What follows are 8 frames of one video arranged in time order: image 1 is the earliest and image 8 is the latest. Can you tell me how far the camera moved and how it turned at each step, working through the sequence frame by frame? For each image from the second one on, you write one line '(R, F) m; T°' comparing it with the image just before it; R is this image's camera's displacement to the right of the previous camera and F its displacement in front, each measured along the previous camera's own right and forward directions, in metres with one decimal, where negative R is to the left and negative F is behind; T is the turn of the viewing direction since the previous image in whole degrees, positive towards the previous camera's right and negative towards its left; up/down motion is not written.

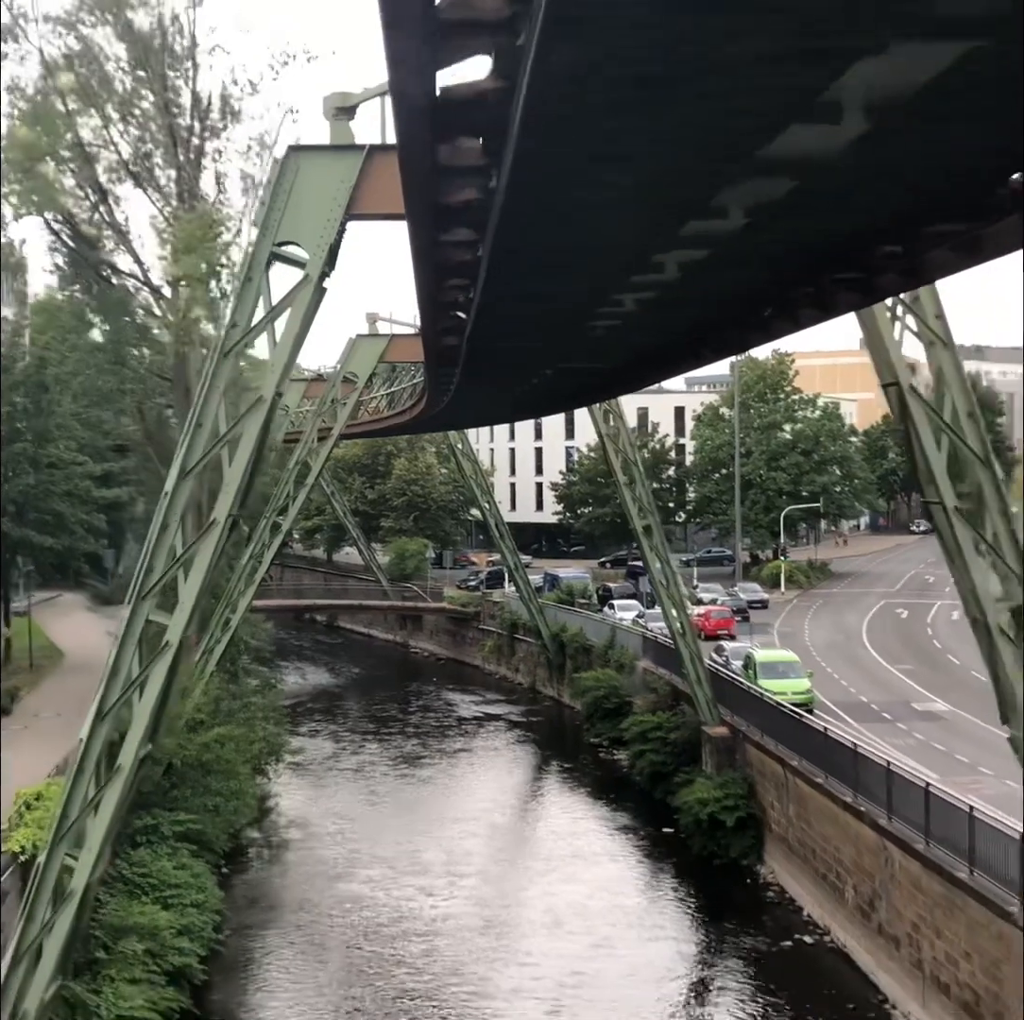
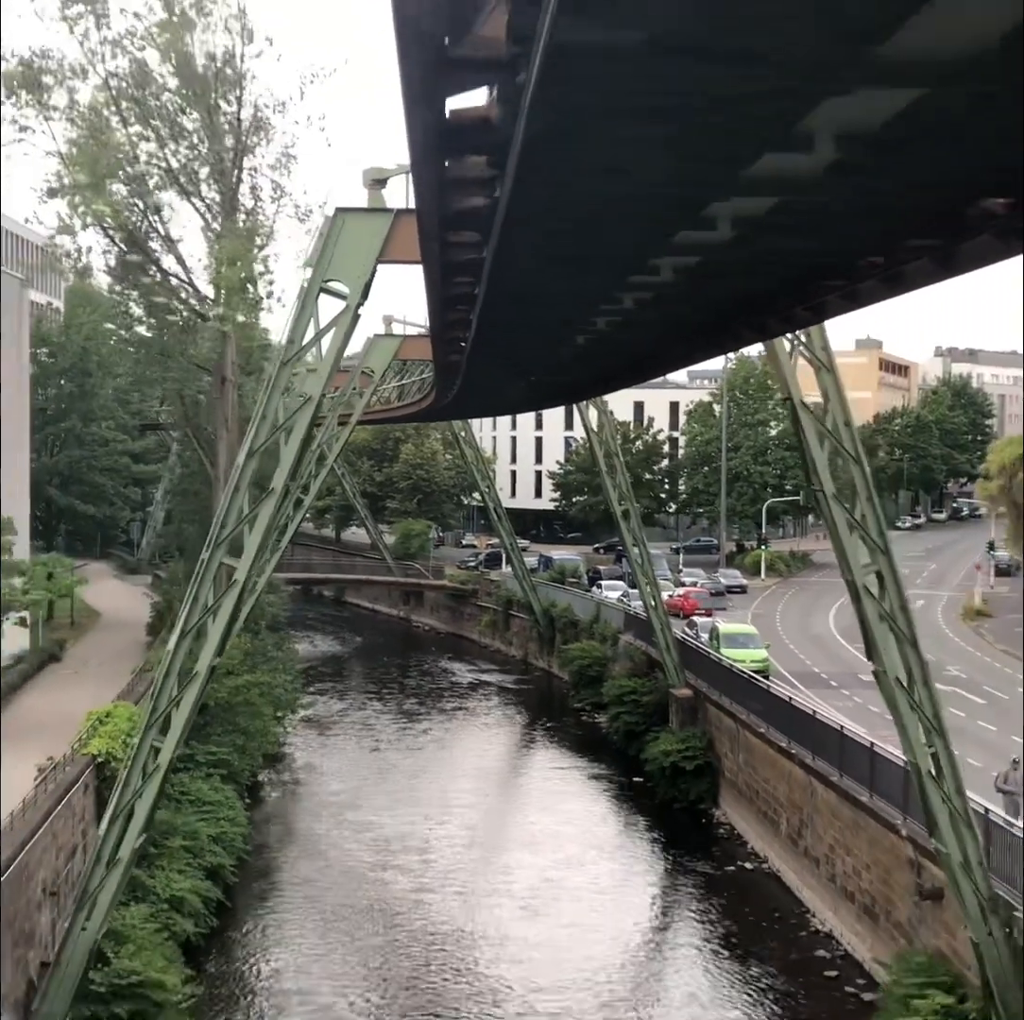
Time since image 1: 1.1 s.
(+0.1, -2.0) m; 0°
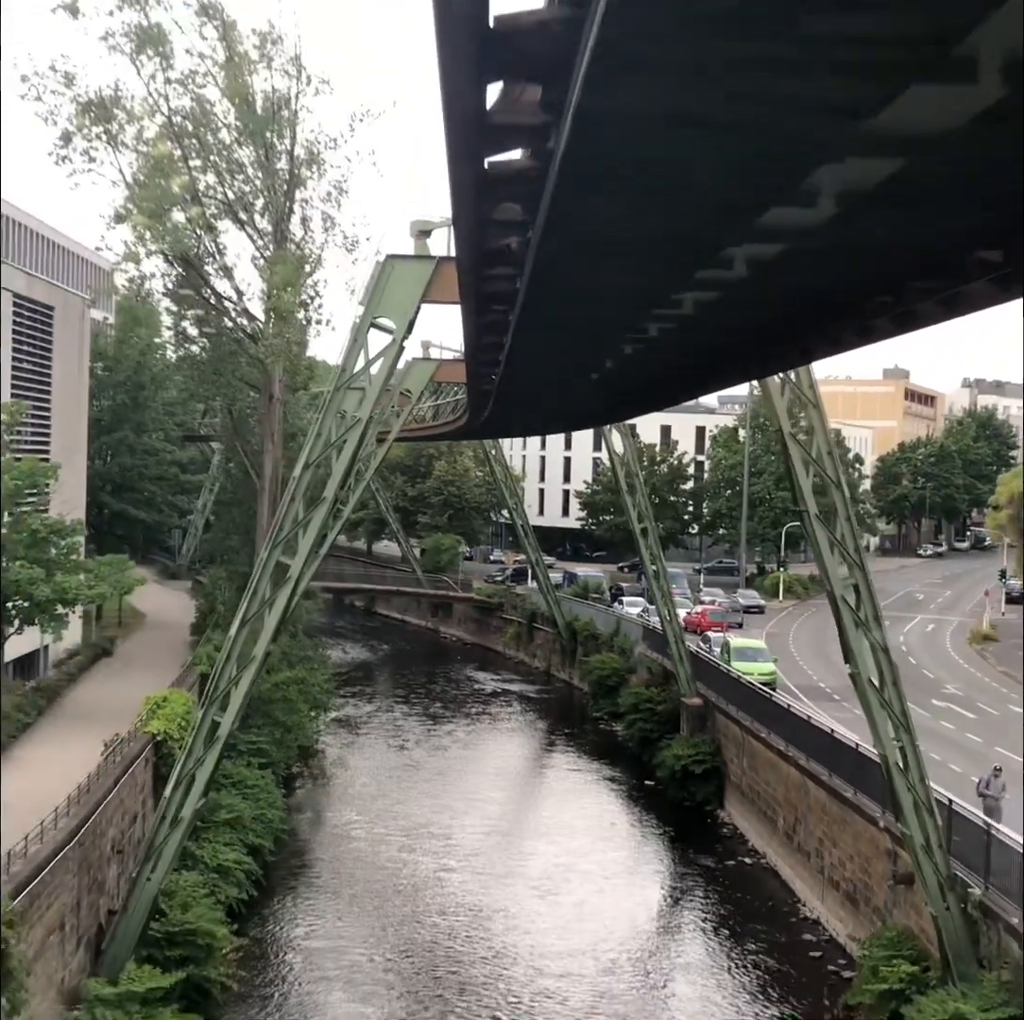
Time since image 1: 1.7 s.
(+0.1, -1.2) m; -1°
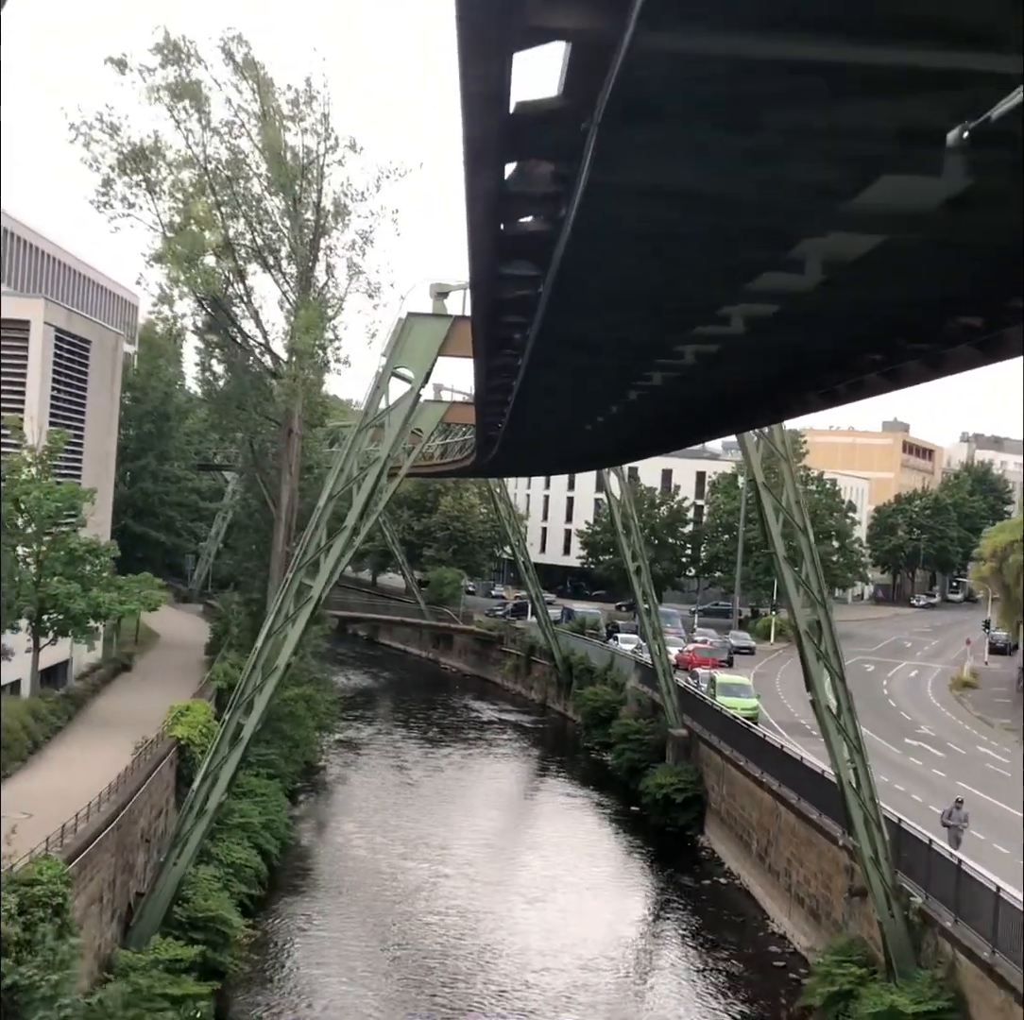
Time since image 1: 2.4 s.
(0.0, -1.1) m; 0°
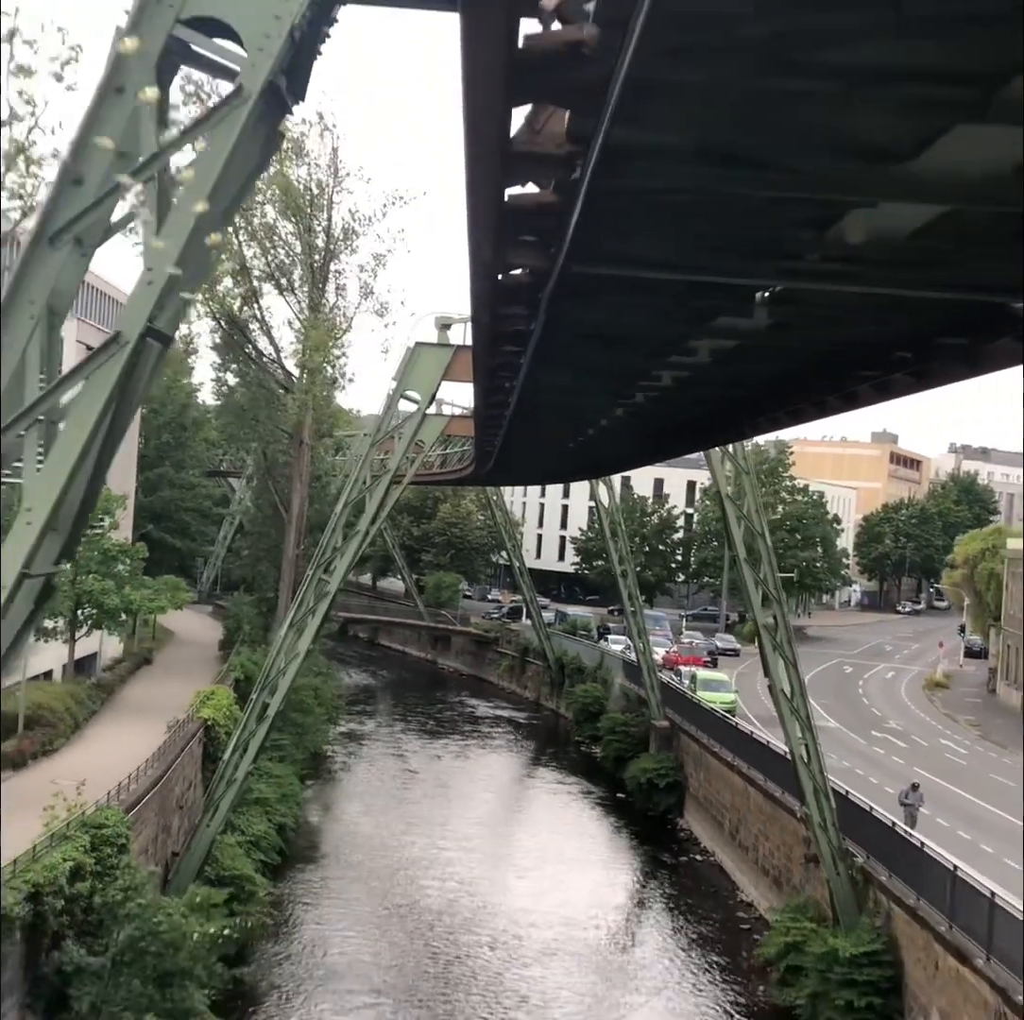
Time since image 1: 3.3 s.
(0.0, -1.5) m; 0°
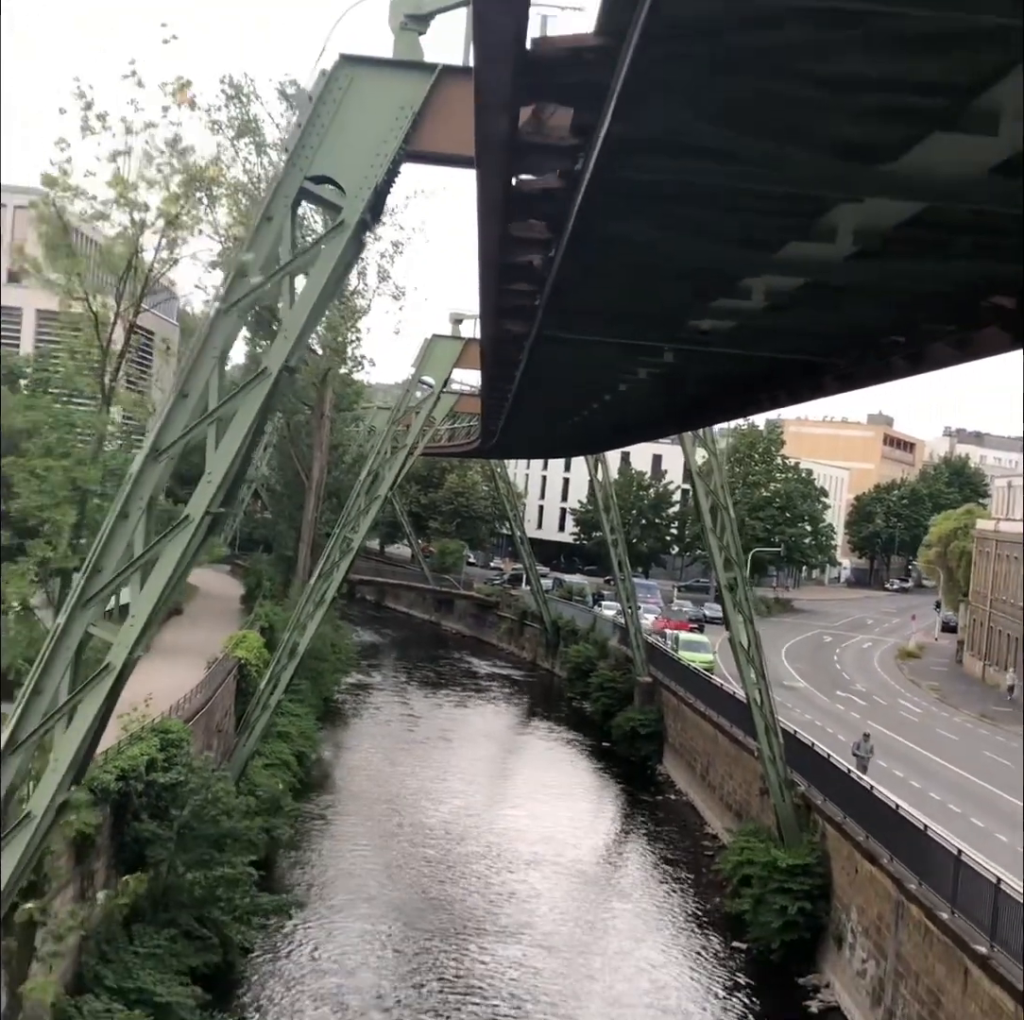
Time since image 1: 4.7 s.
(0.0, -2.0) m; 0°
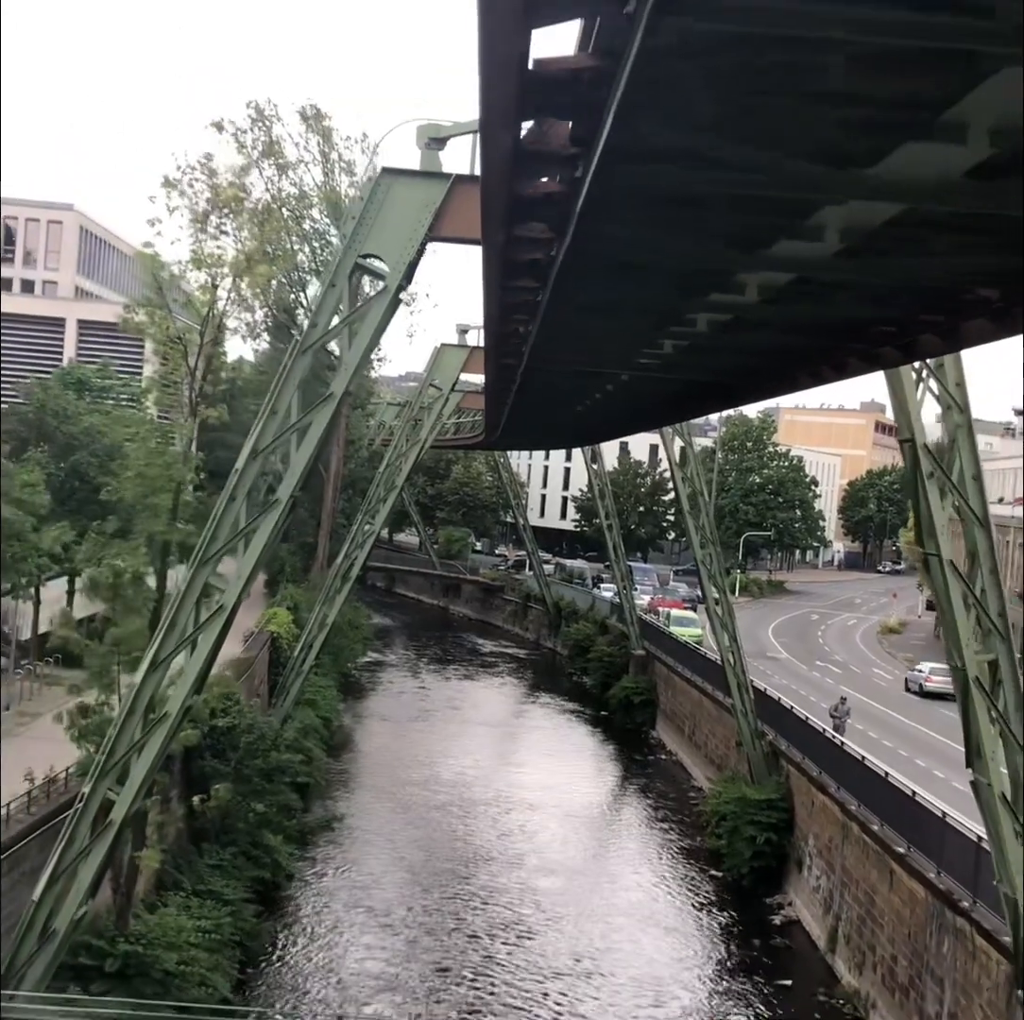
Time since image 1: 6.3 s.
(0.0, -2.0) m; 0°
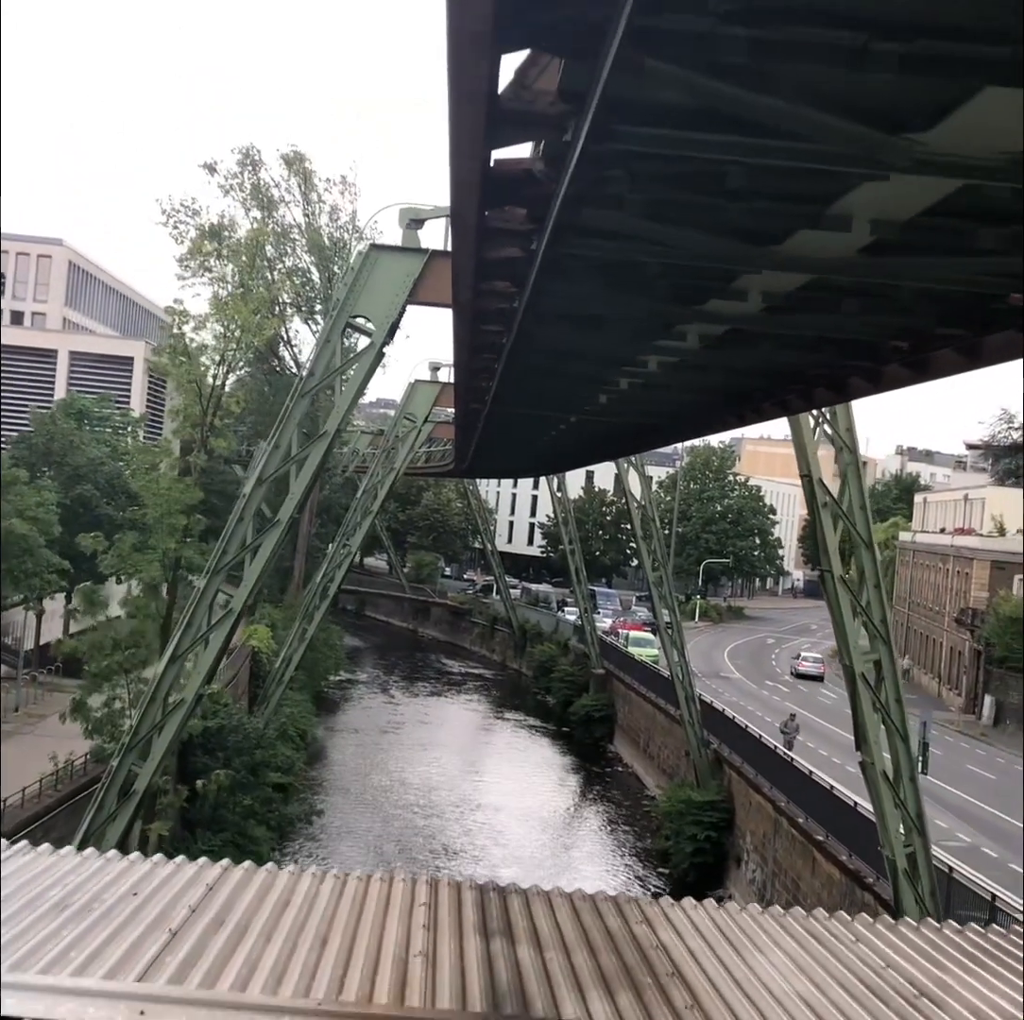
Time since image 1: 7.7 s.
(0.0, -1.4) m; +1°
